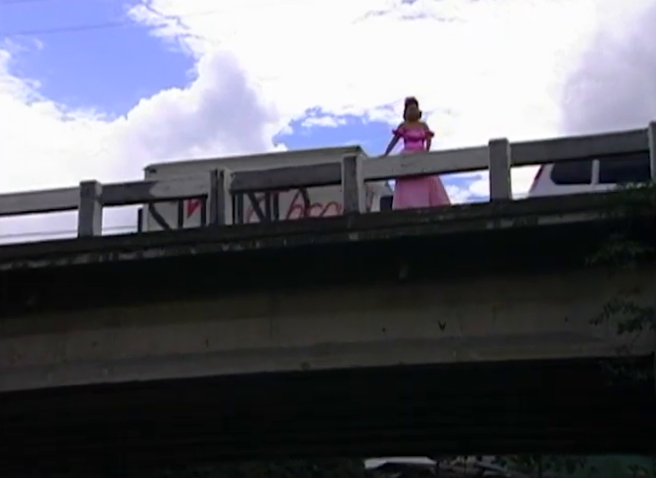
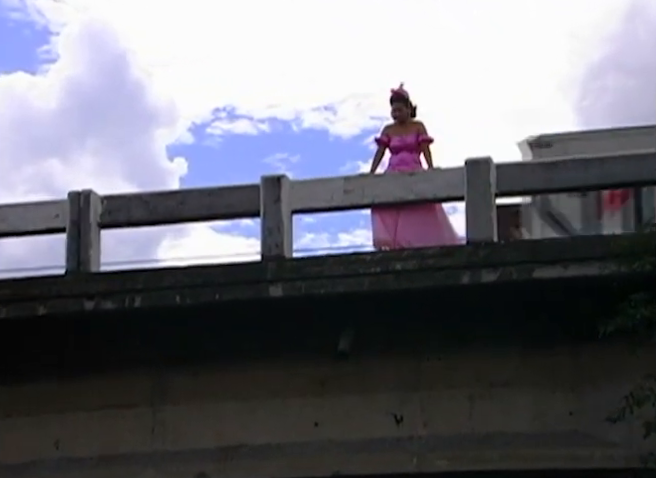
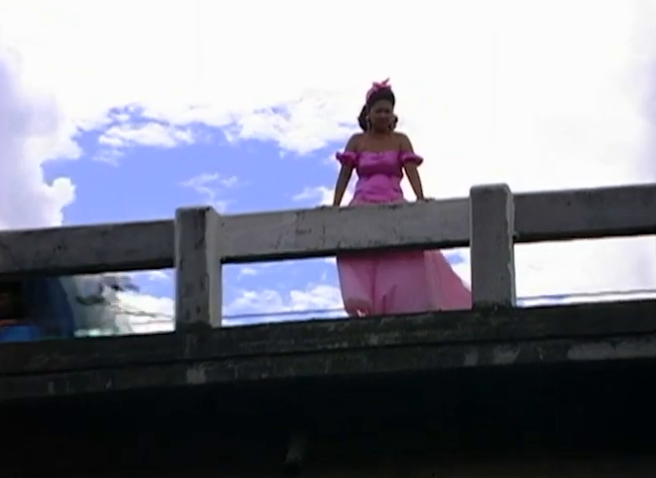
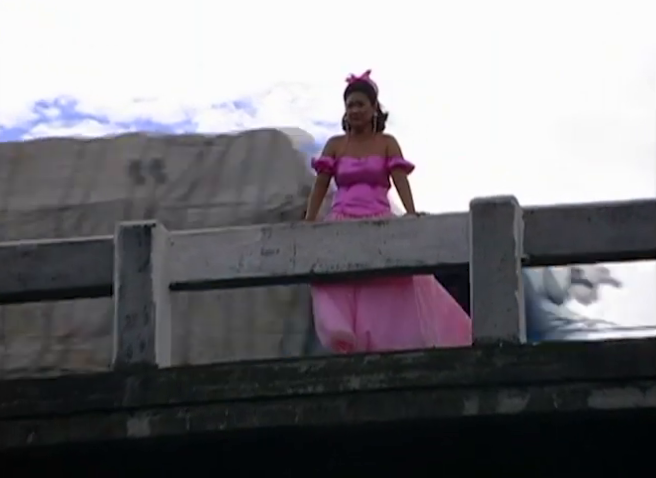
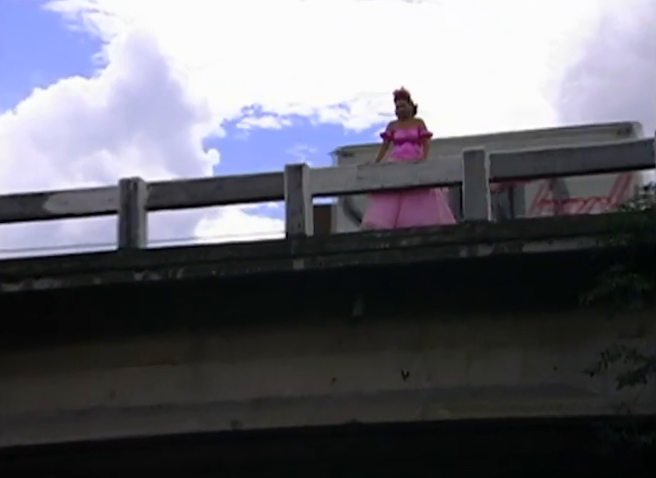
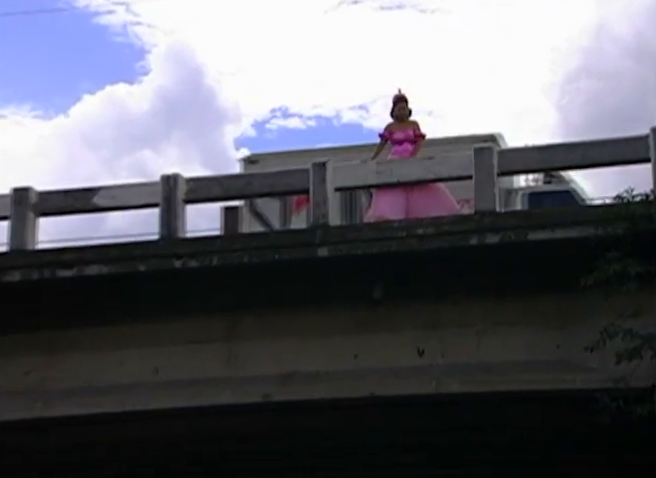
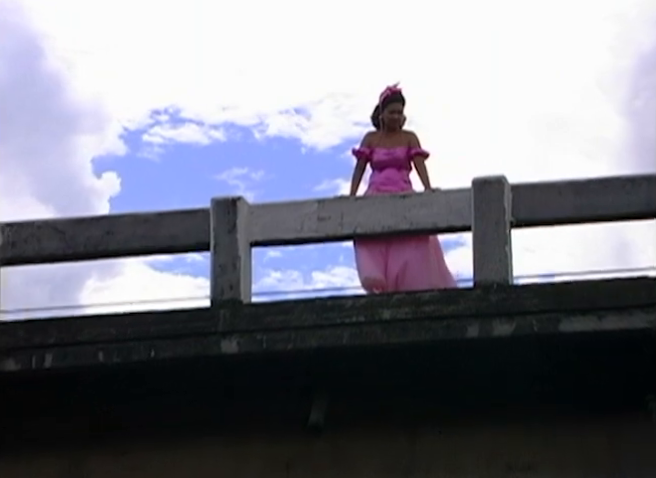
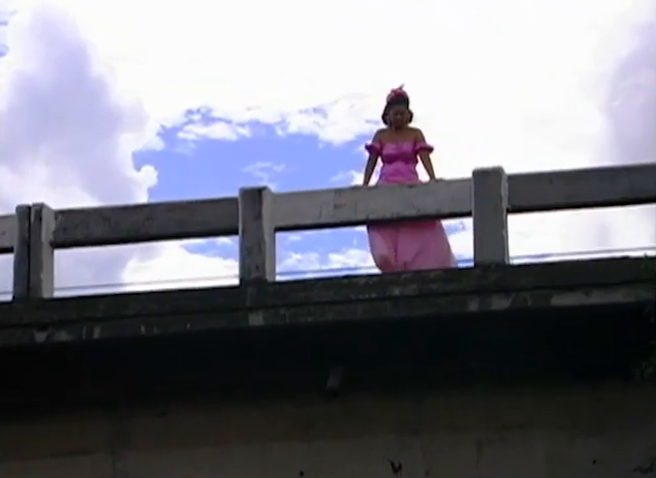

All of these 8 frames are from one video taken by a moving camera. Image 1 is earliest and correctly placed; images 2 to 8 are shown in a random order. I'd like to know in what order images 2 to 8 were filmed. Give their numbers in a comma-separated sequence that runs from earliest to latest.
6, 5, 2, 8, 7, 3, 4
